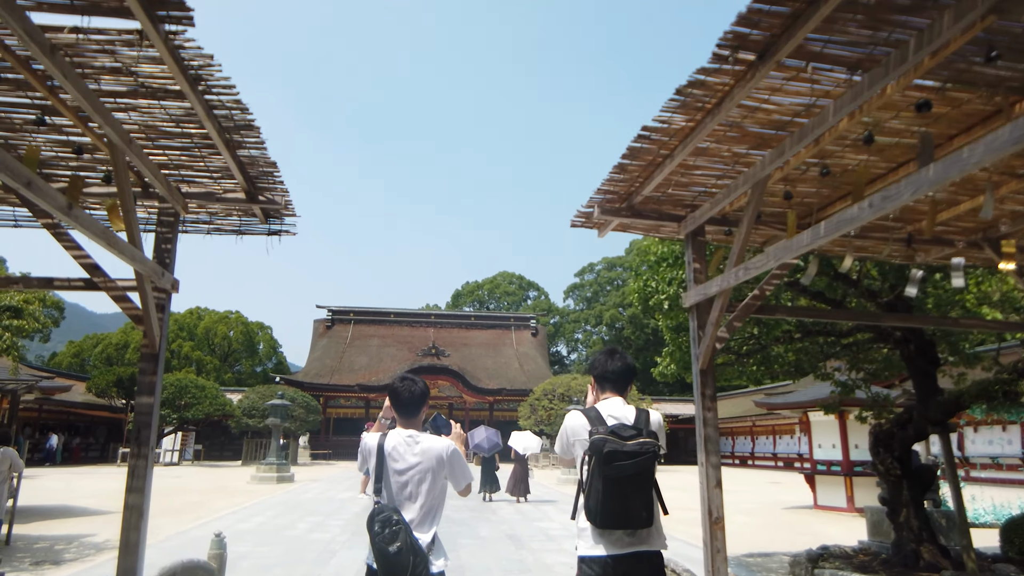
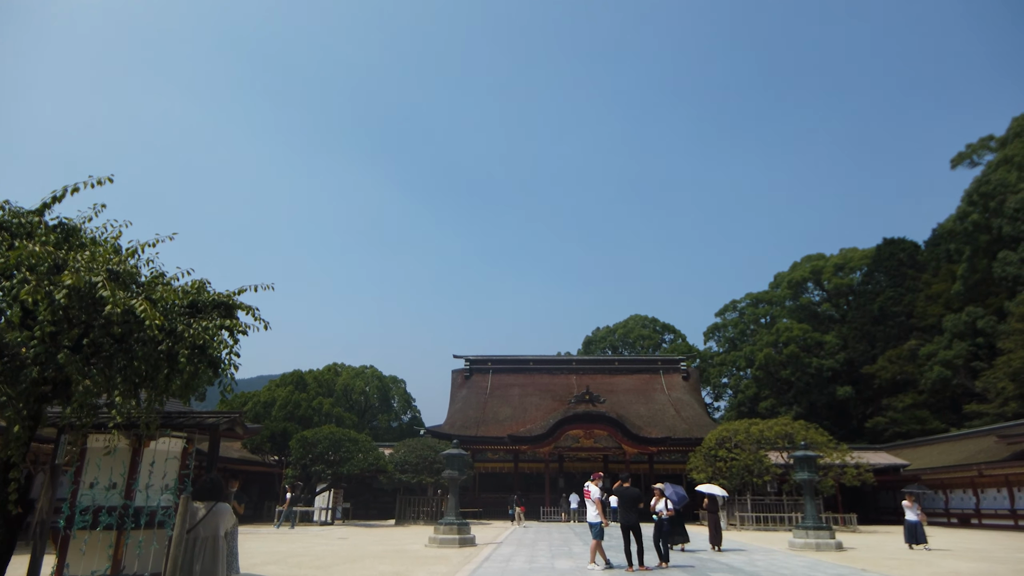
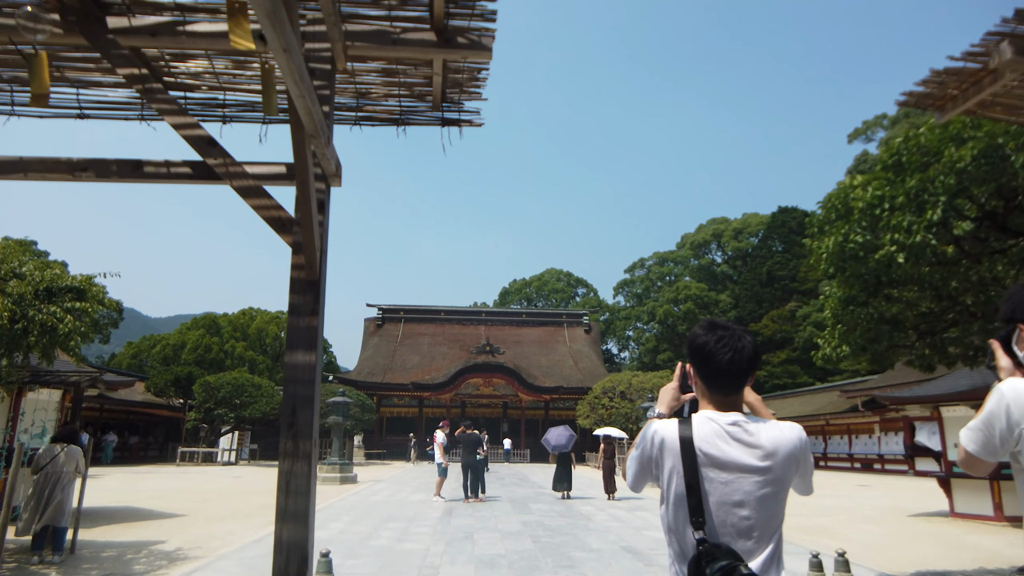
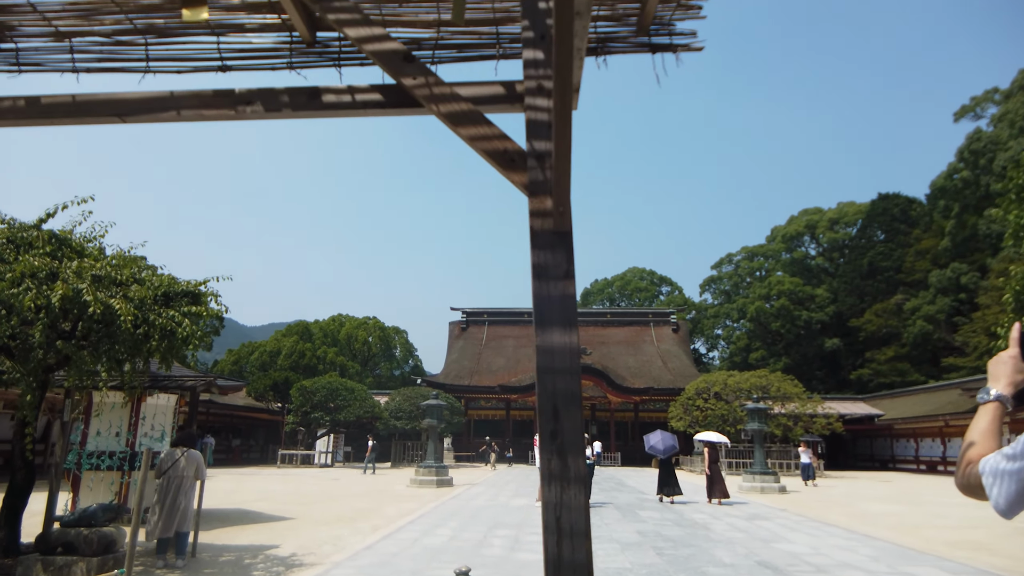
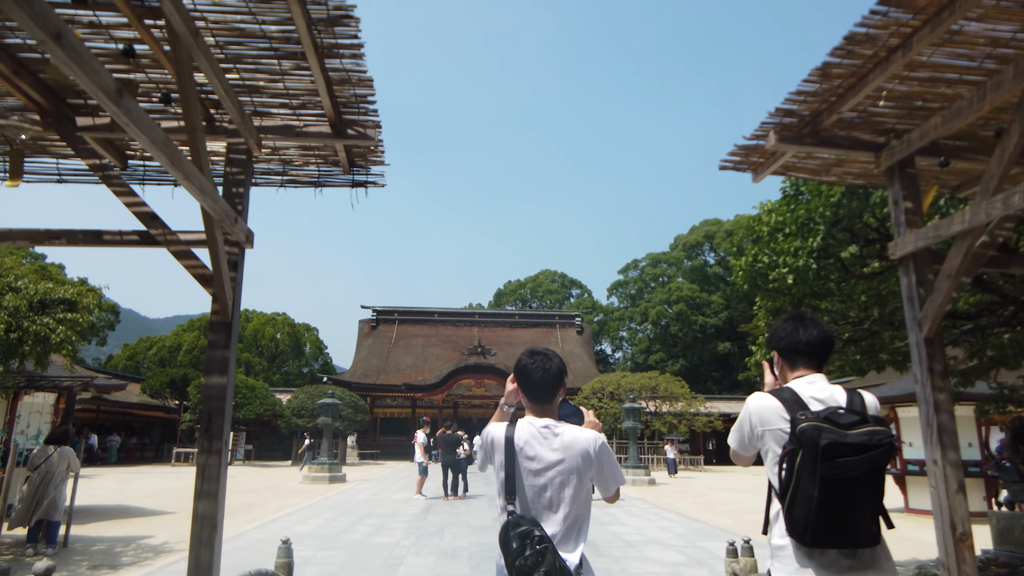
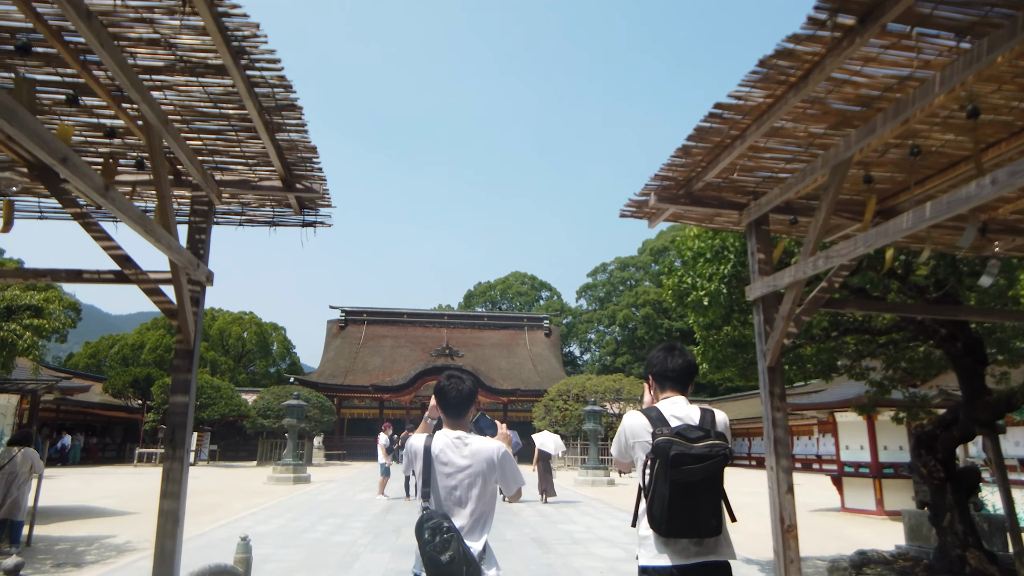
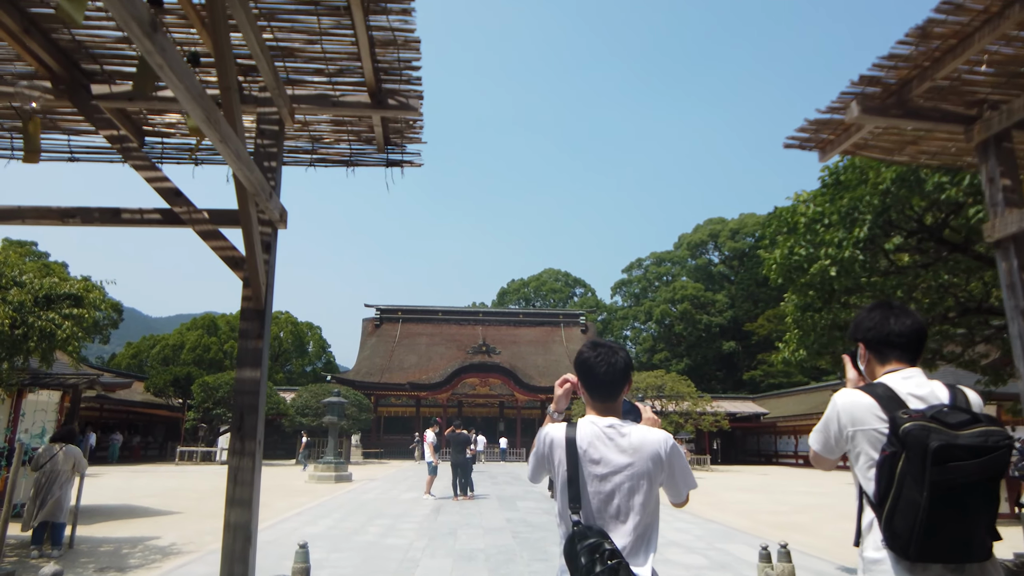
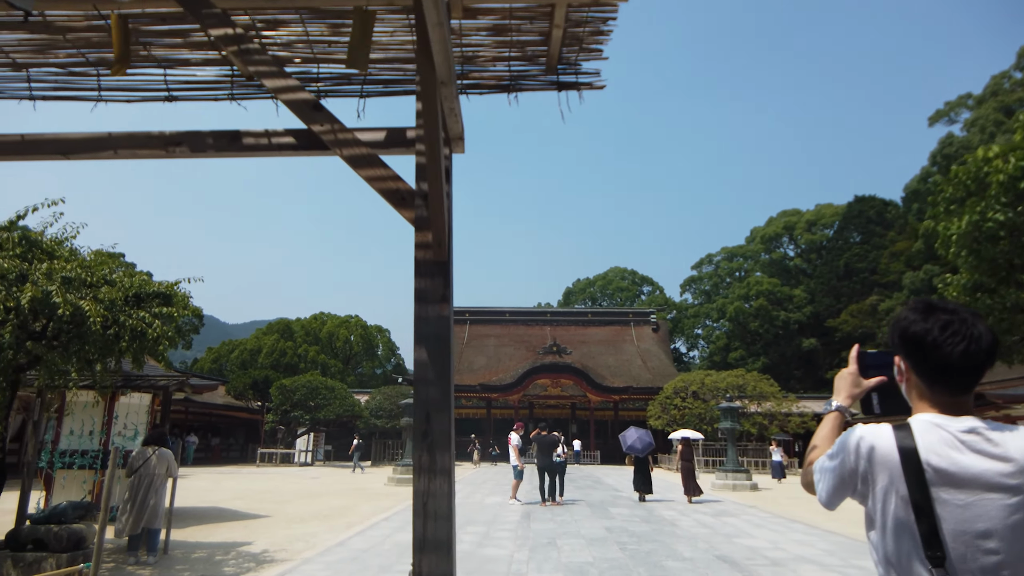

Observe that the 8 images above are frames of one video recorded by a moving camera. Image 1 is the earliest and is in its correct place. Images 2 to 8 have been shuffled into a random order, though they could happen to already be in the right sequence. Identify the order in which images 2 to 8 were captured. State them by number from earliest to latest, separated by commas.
6, 5, 7, 3, 8, 4, 2
